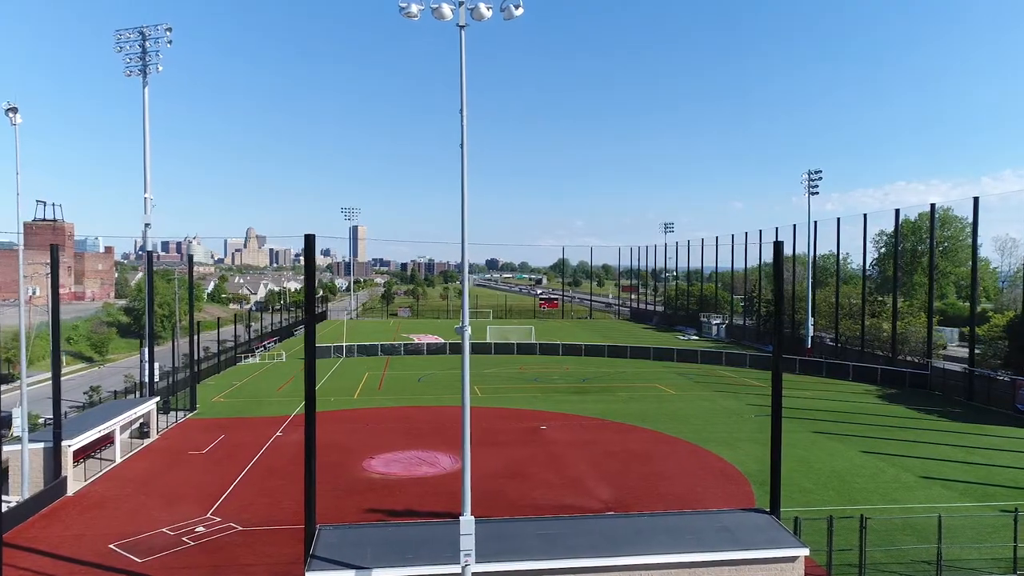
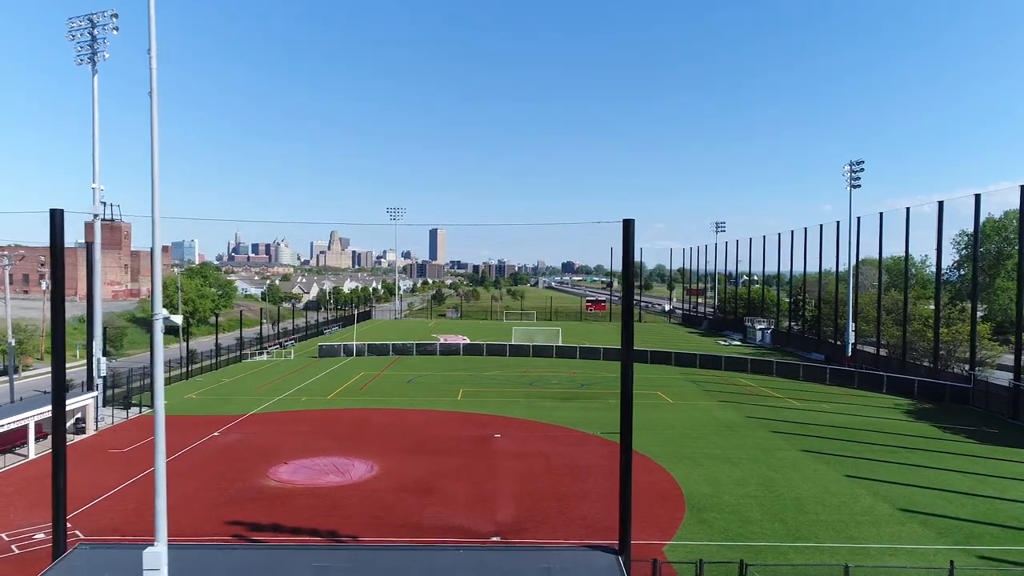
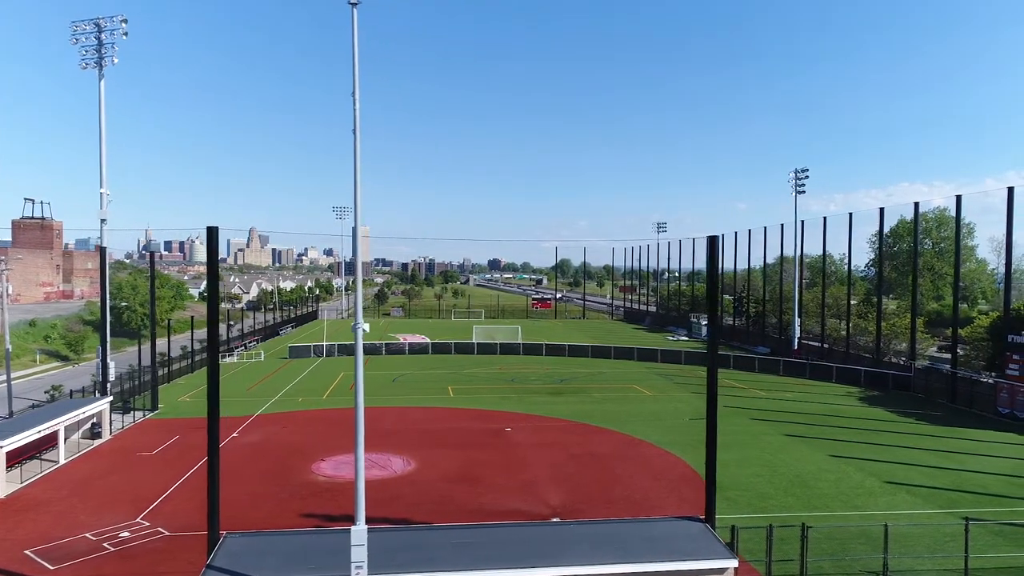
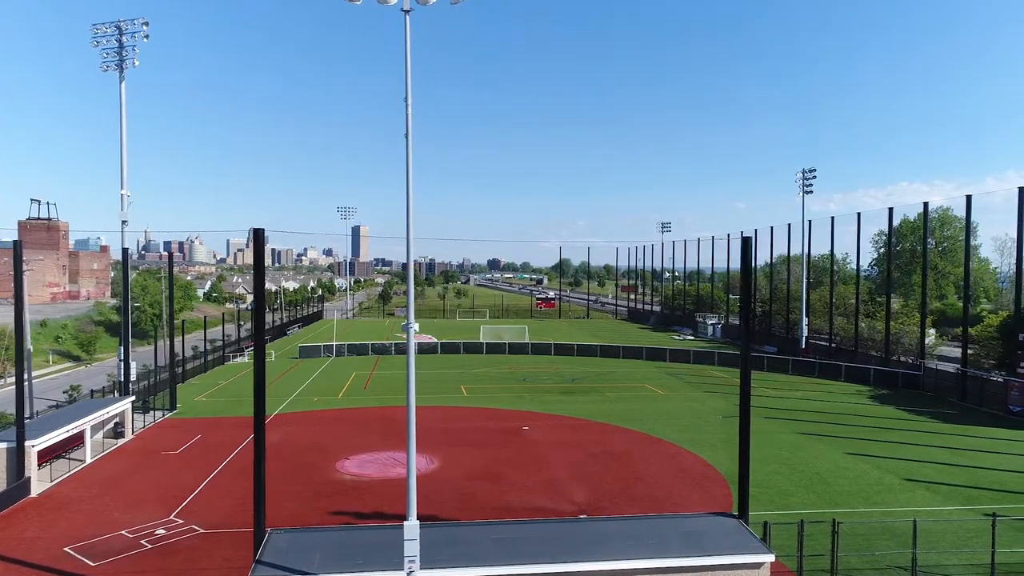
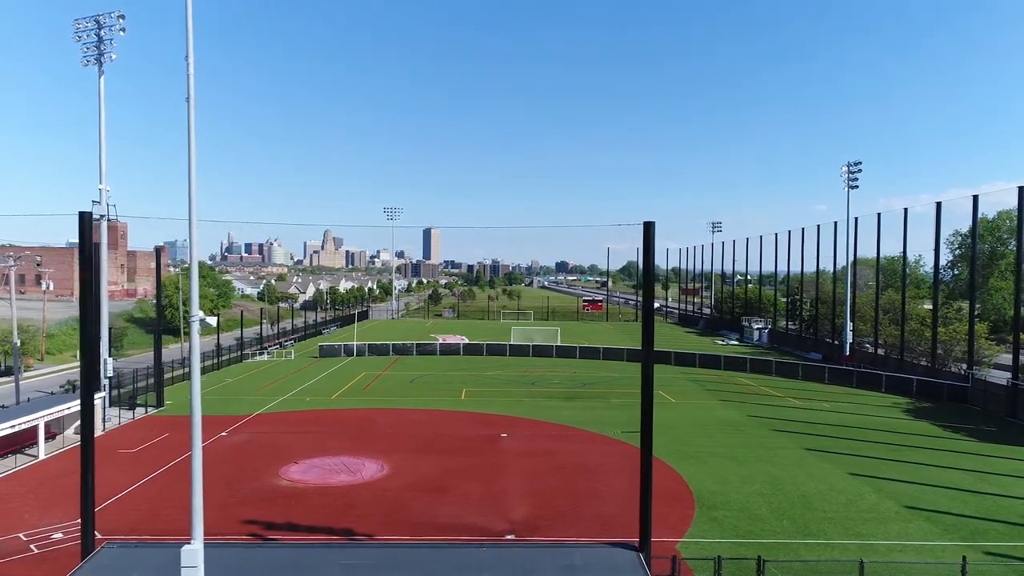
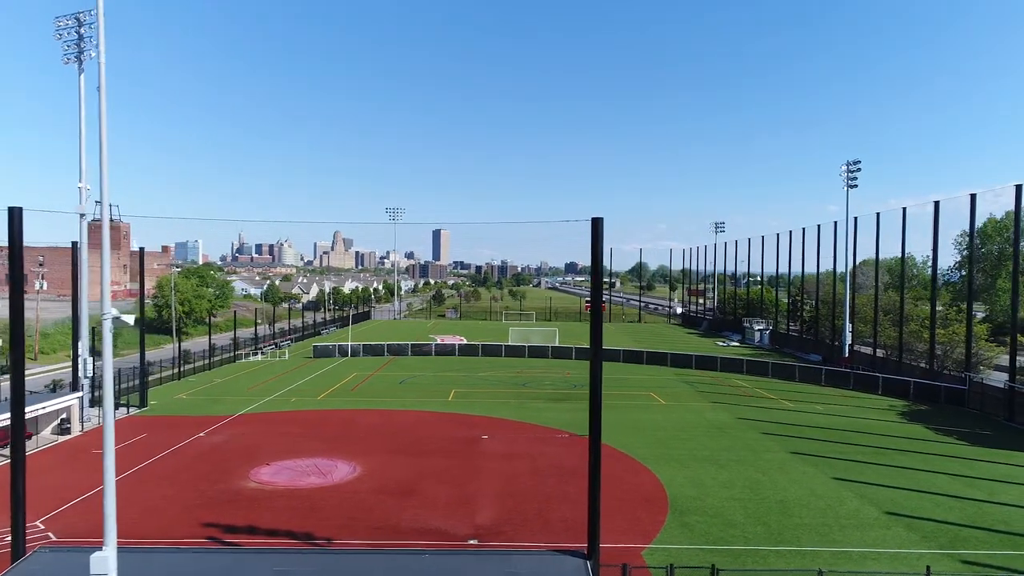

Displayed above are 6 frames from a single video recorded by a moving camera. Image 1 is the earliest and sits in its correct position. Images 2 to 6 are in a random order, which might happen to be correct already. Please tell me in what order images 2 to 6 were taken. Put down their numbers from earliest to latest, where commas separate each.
4, 3, 5, 2, 6
